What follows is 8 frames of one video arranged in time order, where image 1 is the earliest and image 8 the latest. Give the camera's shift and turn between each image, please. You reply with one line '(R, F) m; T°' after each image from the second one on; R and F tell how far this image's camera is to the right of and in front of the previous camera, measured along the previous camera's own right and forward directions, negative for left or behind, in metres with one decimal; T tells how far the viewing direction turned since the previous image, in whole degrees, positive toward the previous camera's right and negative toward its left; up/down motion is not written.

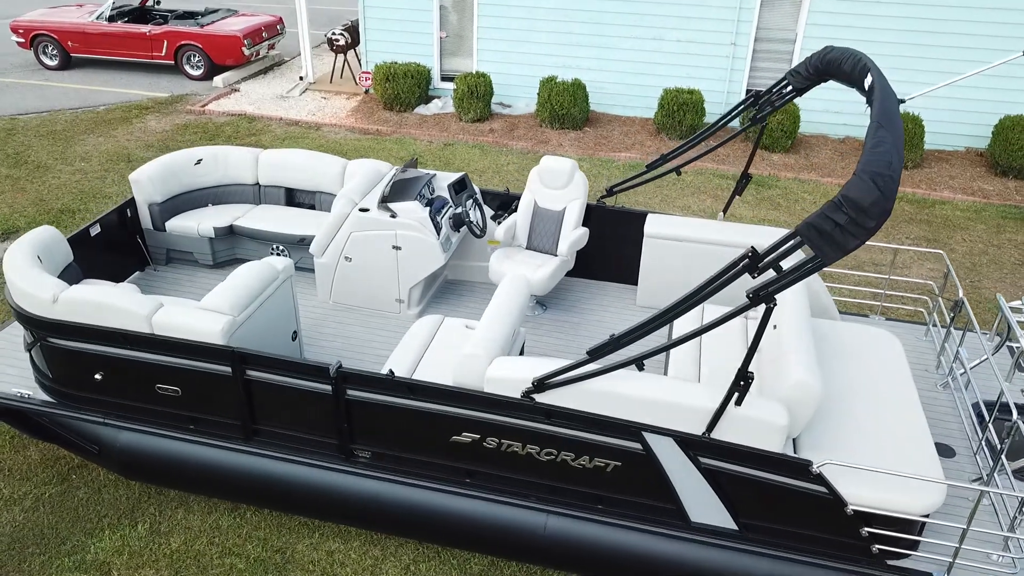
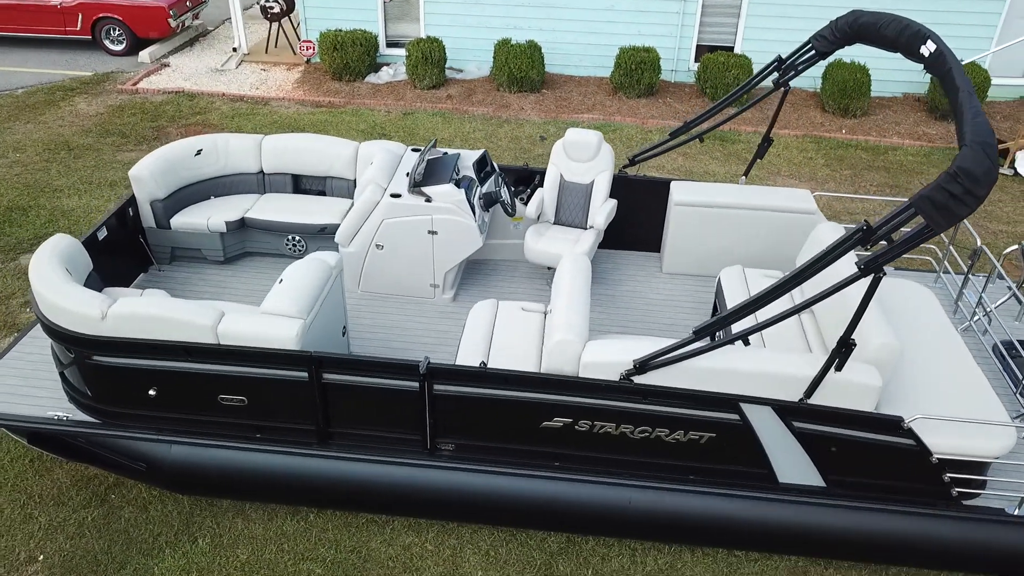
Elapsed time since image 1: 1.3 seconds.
(-0.7, +0.1) m; +7°
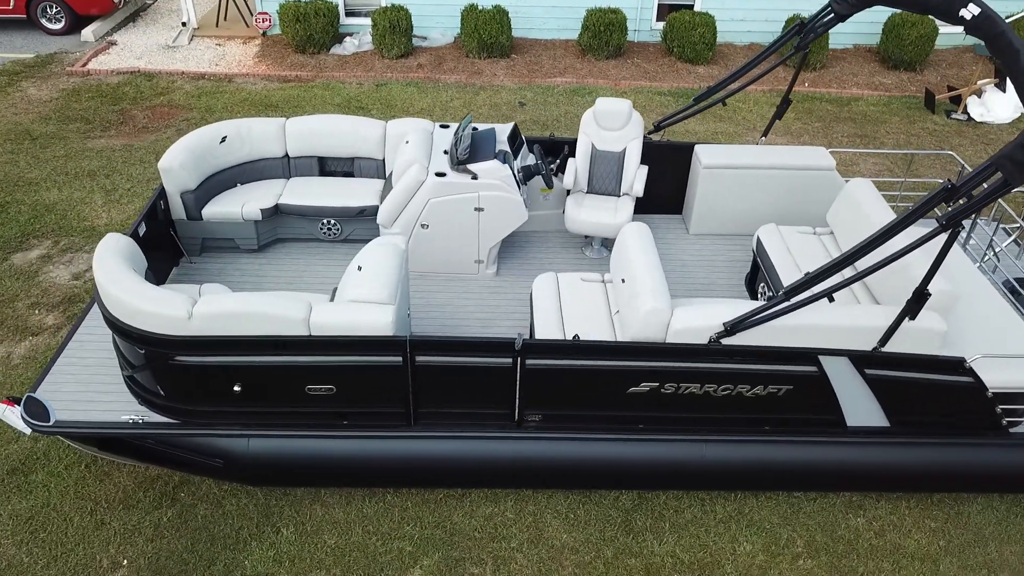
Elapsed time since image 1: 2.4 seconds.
(-0.7, -0.1) m; +5°
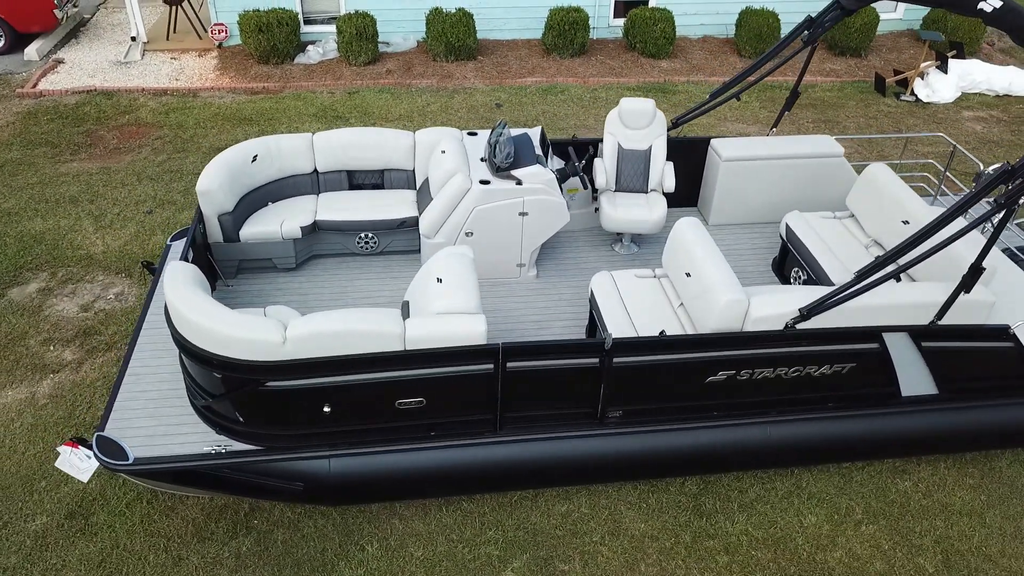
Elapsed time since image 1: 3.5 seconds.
(-0.7, 0.0) m; +6°
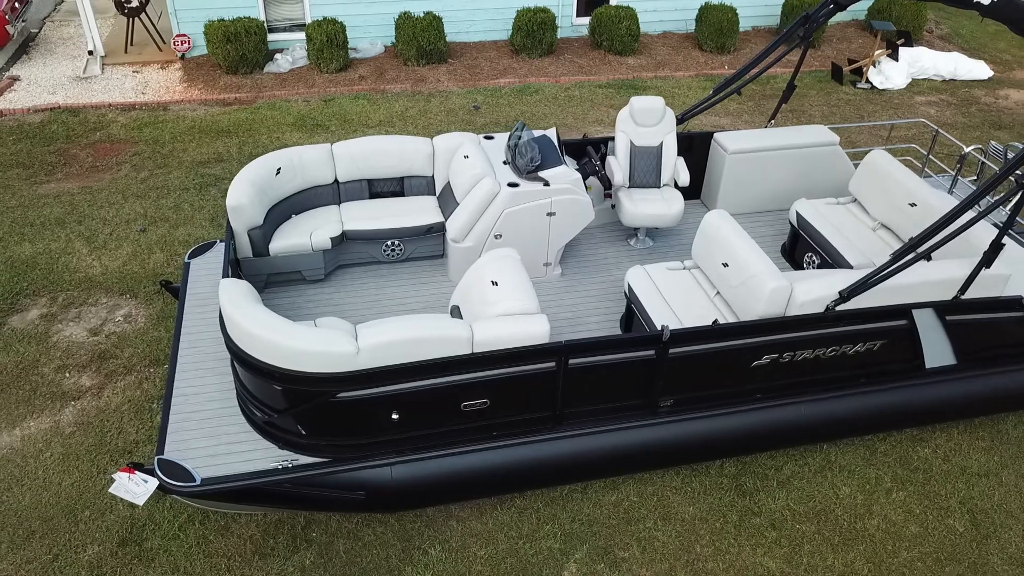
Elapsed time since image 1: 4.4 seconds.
(-0.6, -0.1) m; +5°
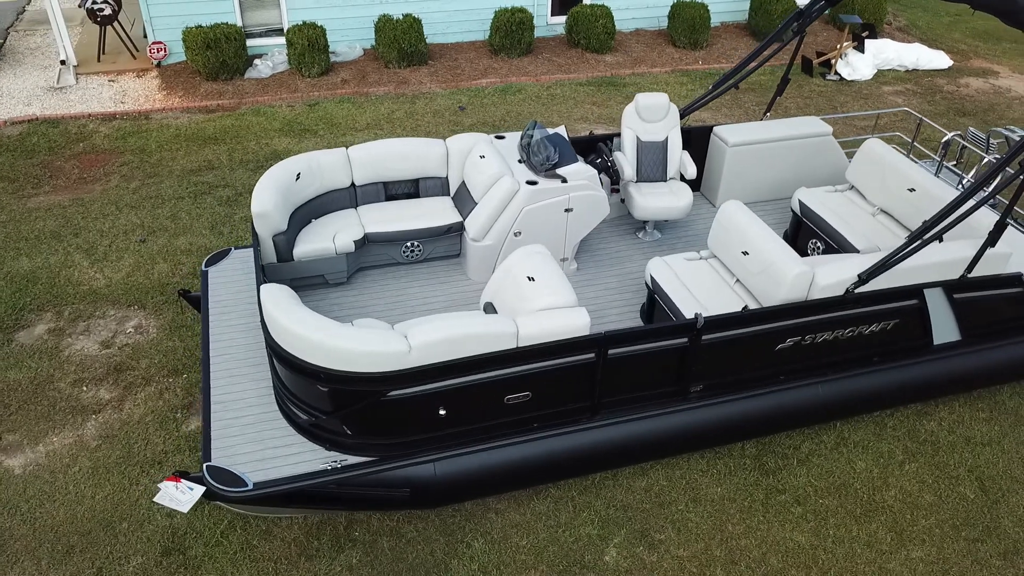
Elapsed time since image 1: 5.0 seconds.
(-0.4, -0.1) m; +3°
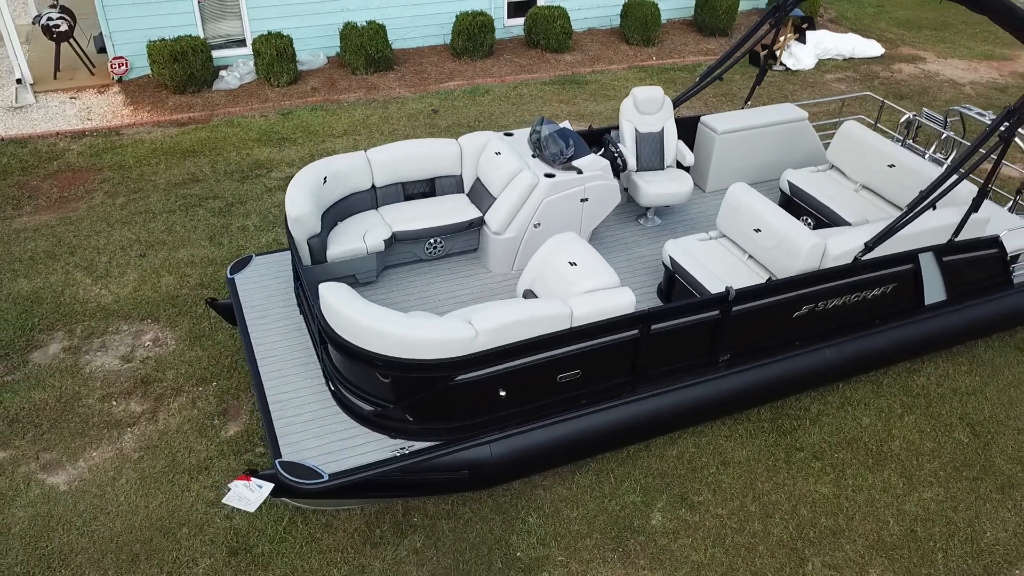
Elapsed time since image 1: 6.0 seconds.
(-0.6, -0.2) m; +5°
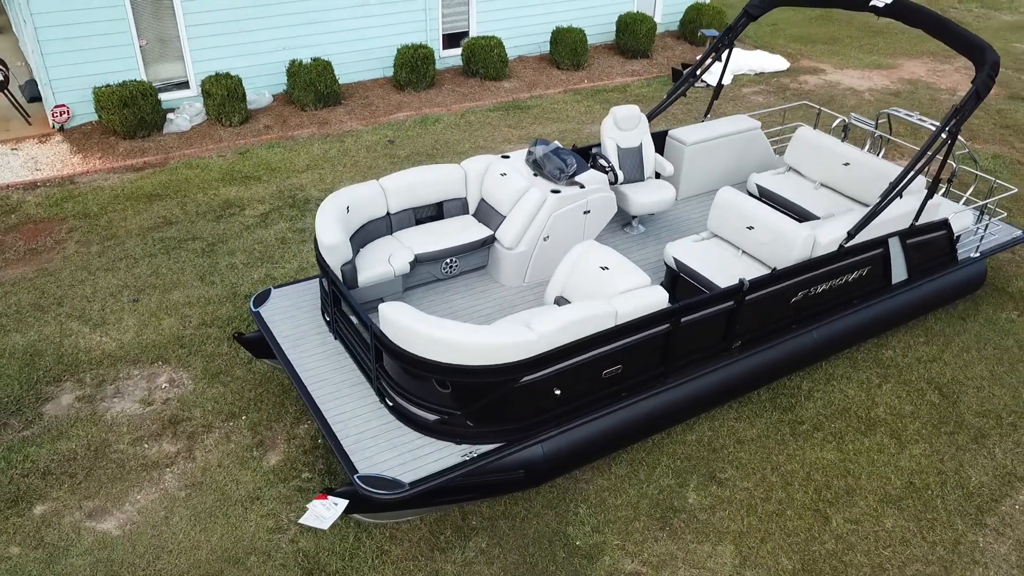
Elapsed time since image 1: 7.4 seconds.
(-0.8, -0.3) m; +7°
